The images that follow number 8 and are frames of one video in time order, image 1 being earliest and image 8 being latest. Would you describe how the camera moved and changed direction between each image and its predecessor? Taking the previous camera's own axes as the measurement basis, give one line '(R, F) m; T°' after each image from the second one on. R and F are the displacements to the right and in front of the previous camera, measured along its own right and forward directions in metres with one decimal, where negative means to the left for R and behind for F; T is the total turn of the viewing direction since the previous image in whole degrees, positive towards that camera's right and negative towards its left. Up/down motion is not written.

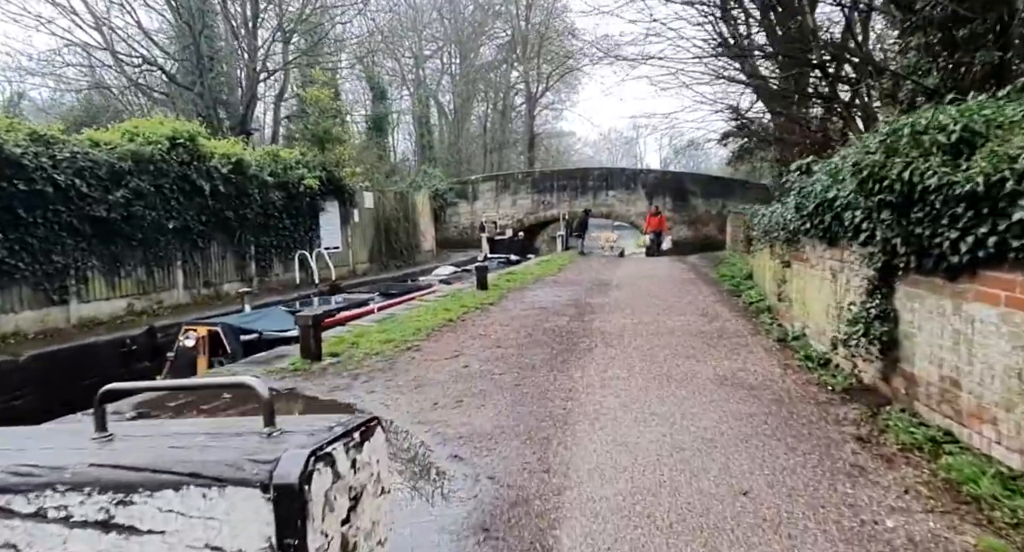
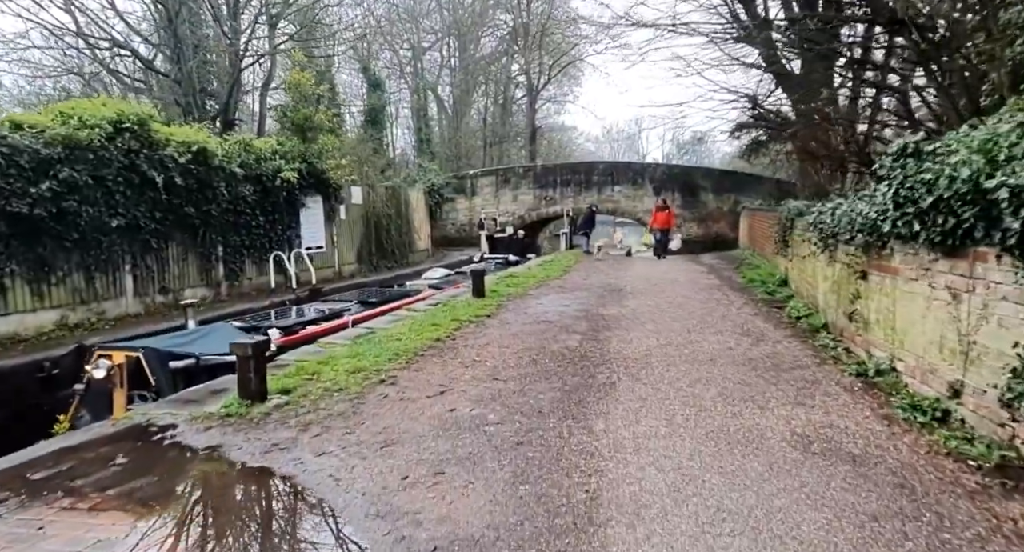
(0.0, +1.4) m; 0°
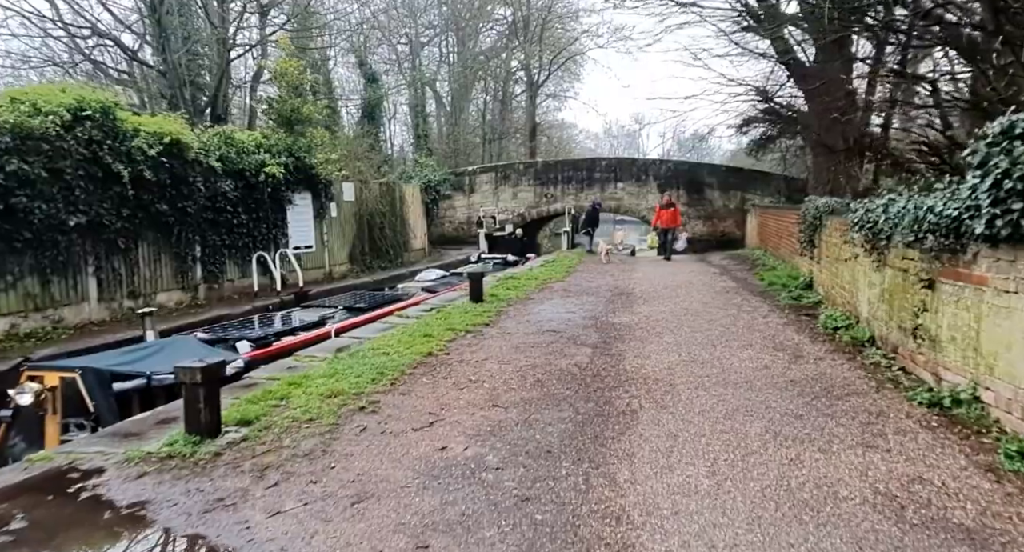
(0.0, +0.8) m; 0°
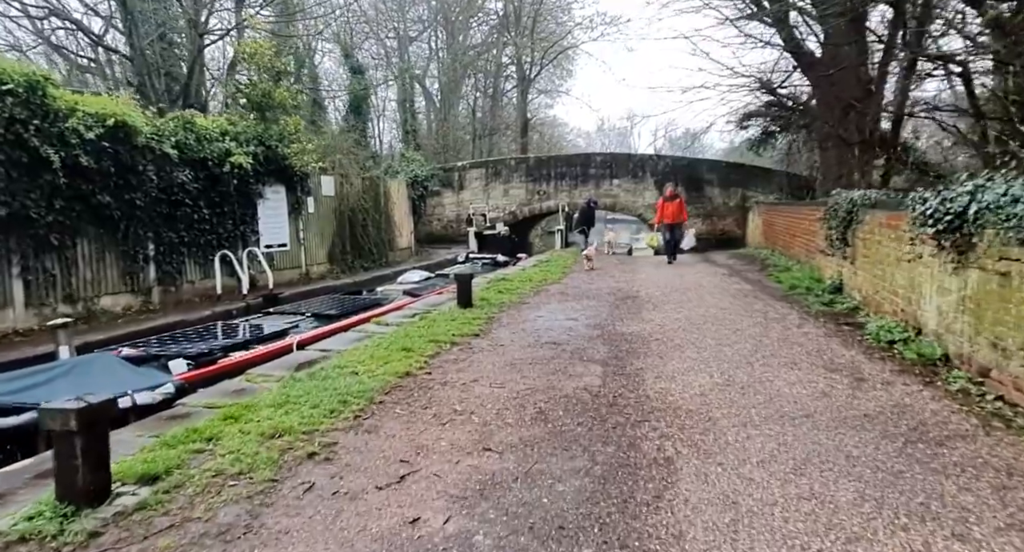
(0.0, +1.0) m; +1°
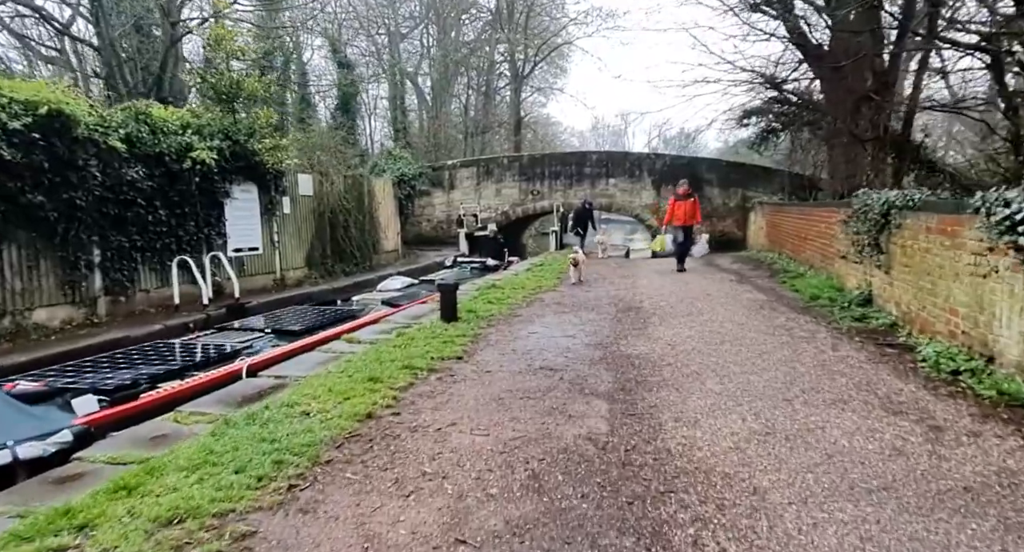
(0.0, +0.9) m; +1°
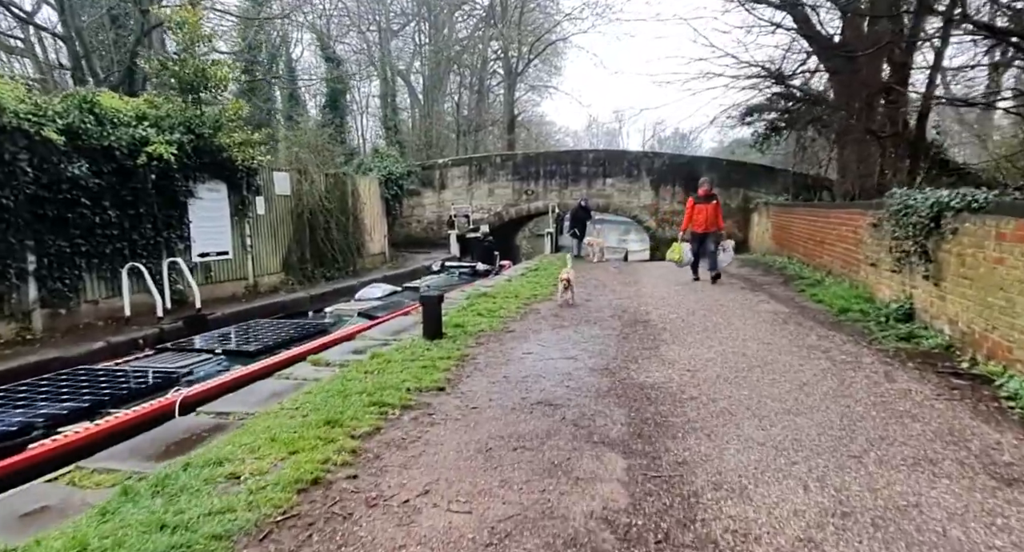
(0.0, +0.9) m; +1°
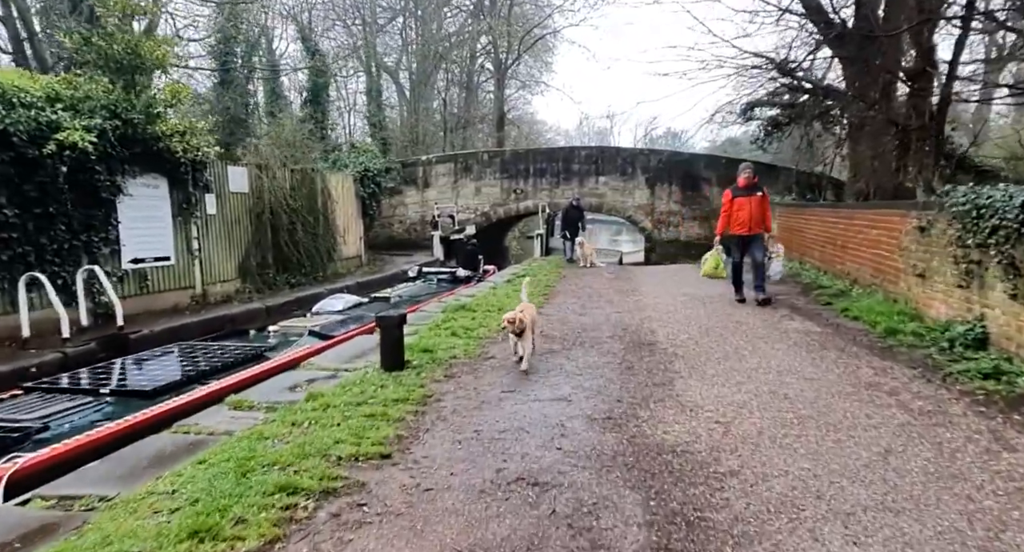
(+0.1, +1.3) m; +1°
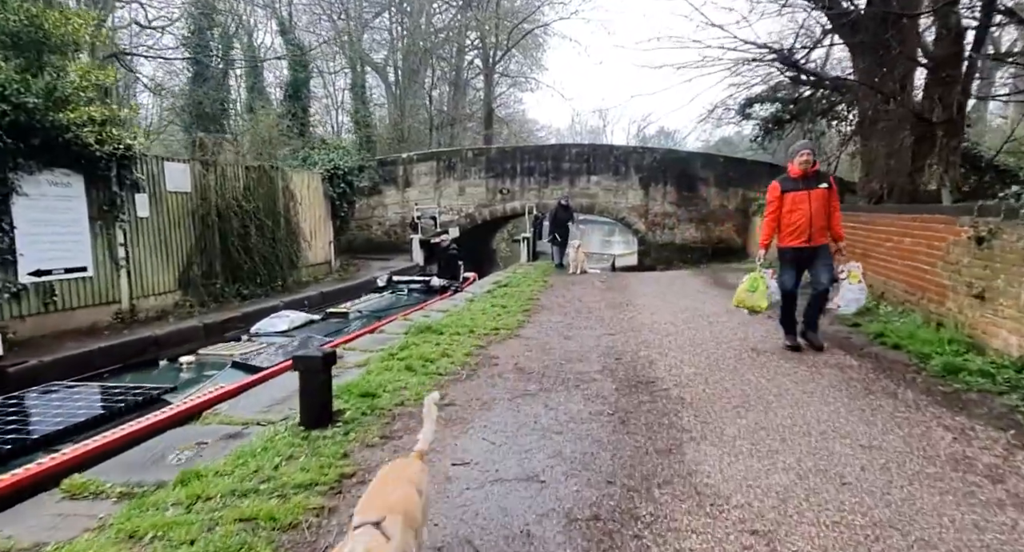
(+0.2, +1.2) m; +1°
